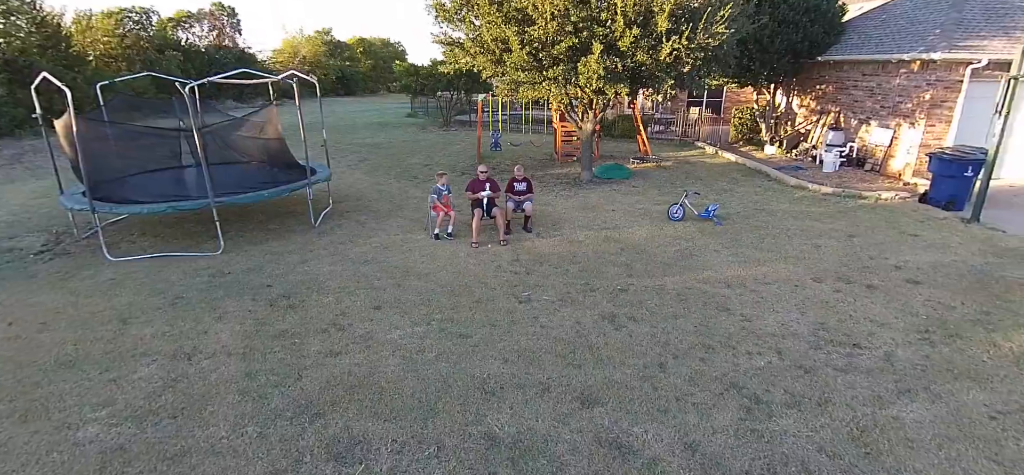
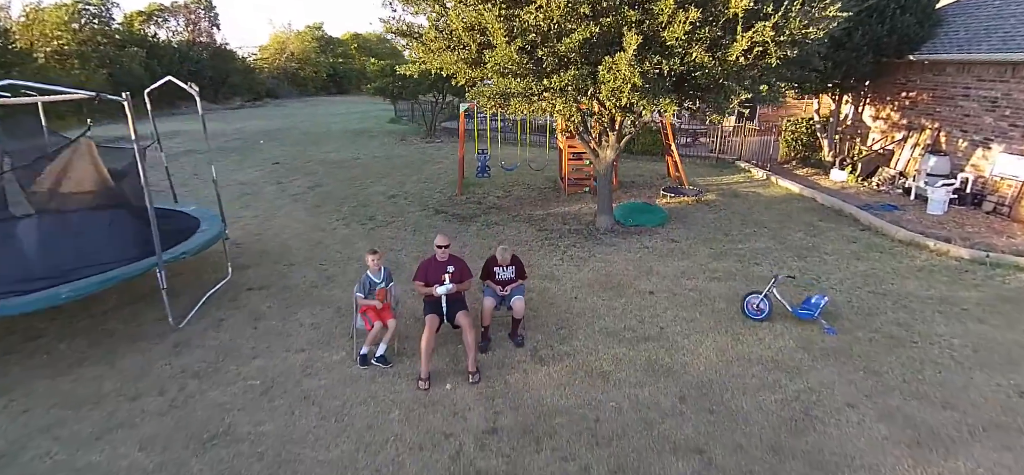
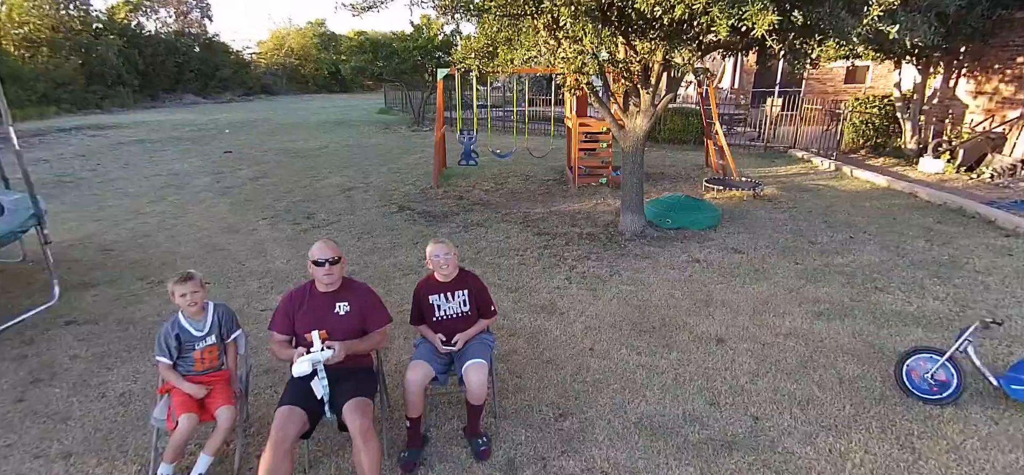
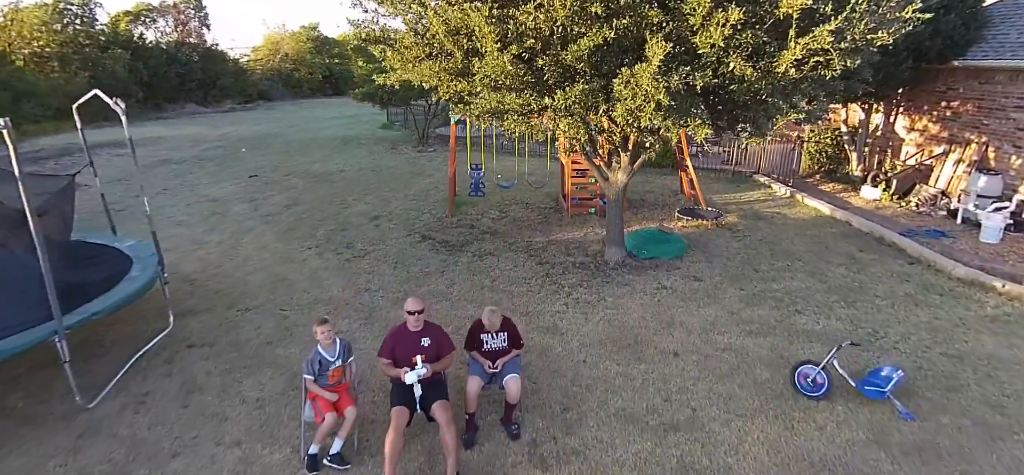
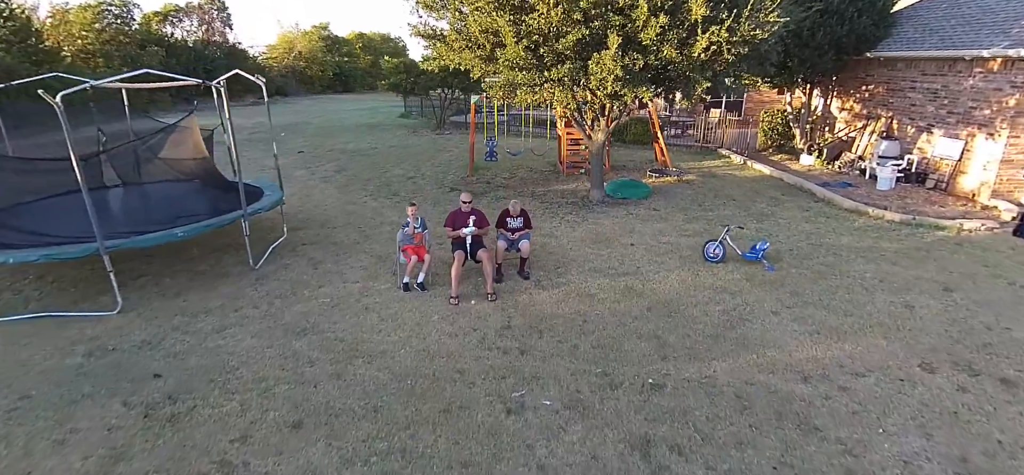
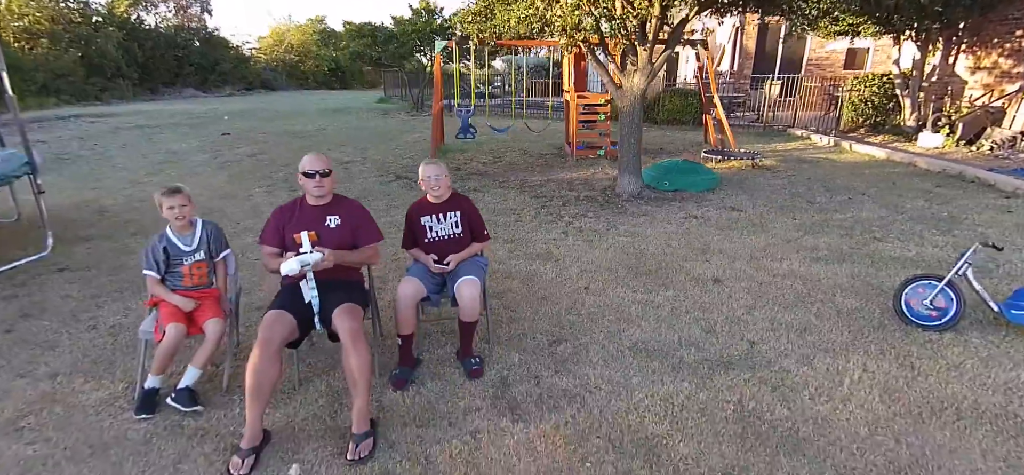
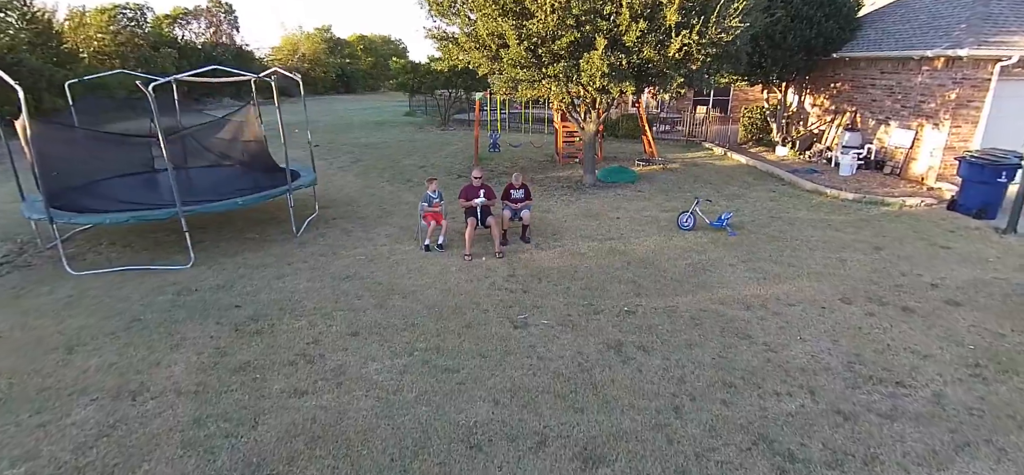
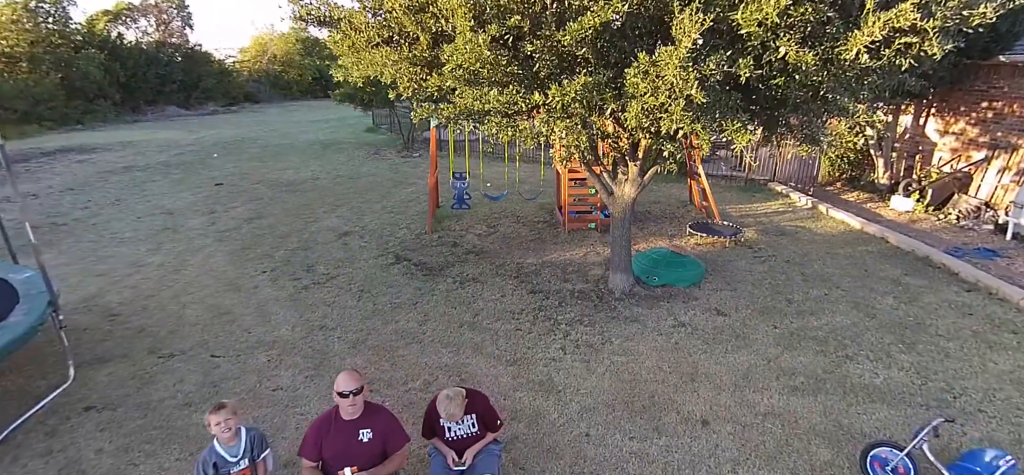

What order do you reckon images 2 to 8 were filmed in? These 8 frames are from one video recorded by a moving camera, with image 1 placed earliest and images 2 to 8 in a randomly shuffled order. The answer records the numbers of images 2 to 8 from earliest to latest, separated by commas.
7, 5, 2, 4, 8, 3, 6
